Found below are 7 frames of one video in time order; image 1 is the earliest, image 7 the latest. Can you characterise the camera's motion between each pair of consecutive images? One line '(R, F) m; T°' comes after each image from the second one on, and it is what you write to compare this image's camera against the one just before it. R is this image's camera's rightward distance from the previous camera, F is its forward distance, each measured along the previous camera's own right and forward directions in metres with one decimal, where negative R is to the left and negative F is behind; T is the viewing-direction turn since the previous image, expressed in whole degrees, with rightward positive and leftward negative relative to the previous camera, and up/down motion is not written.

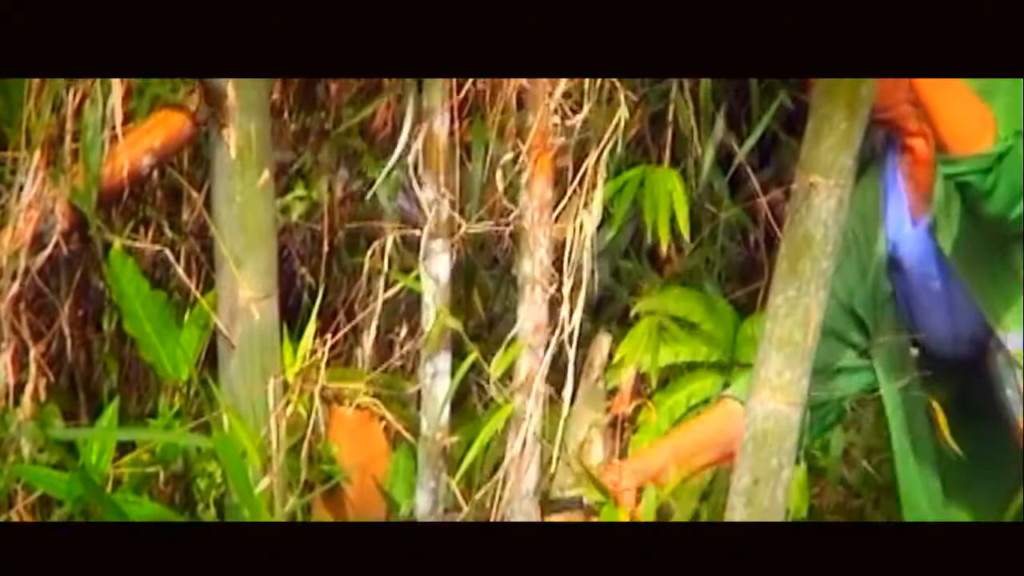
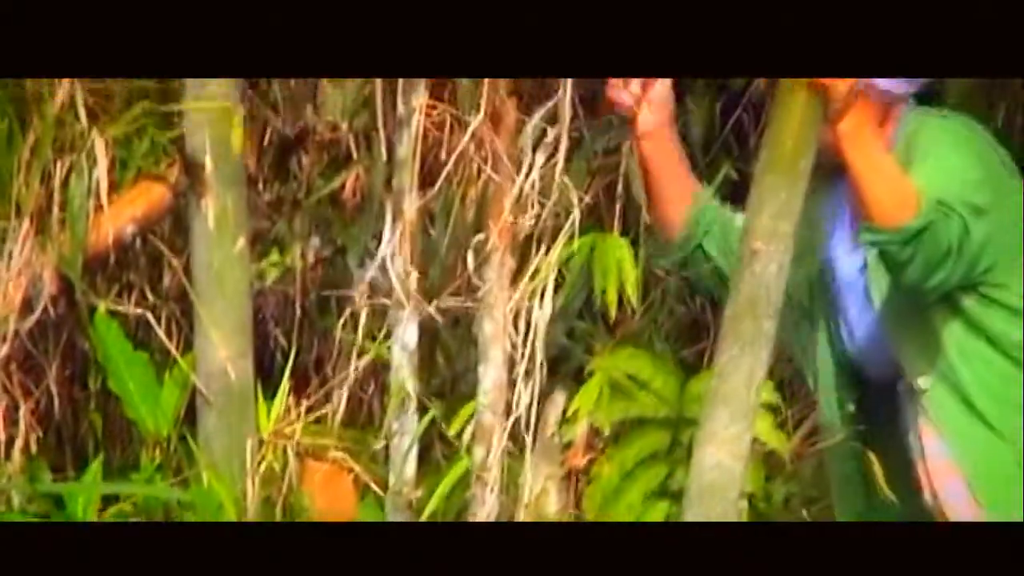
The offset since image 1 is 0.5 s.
(0.0, -0.1) m; +1°
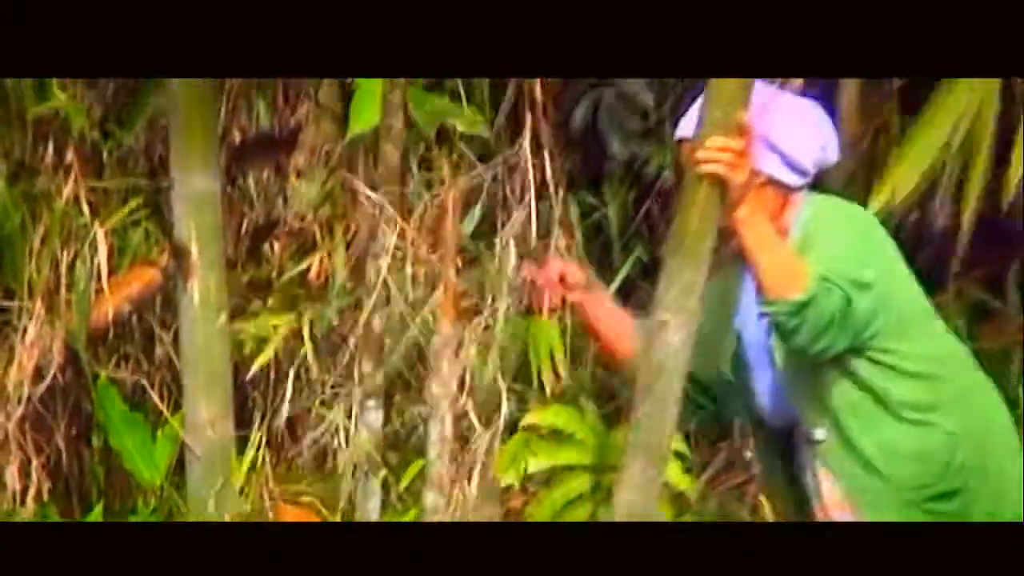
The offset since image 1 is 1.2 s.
(0.0, -0.3) m; 0°
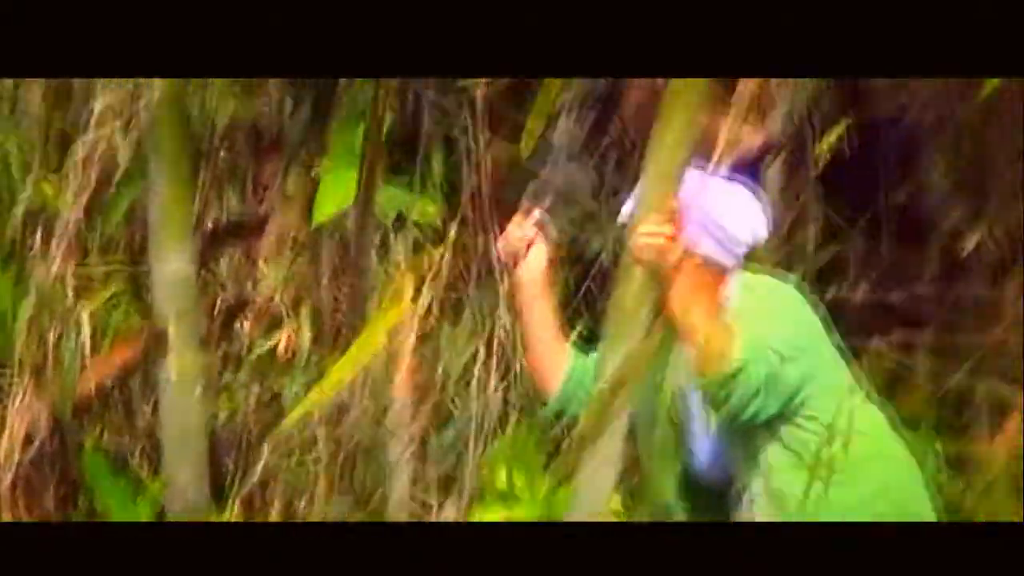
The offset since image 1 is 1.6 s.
(0.0, -0.2) m; 0°
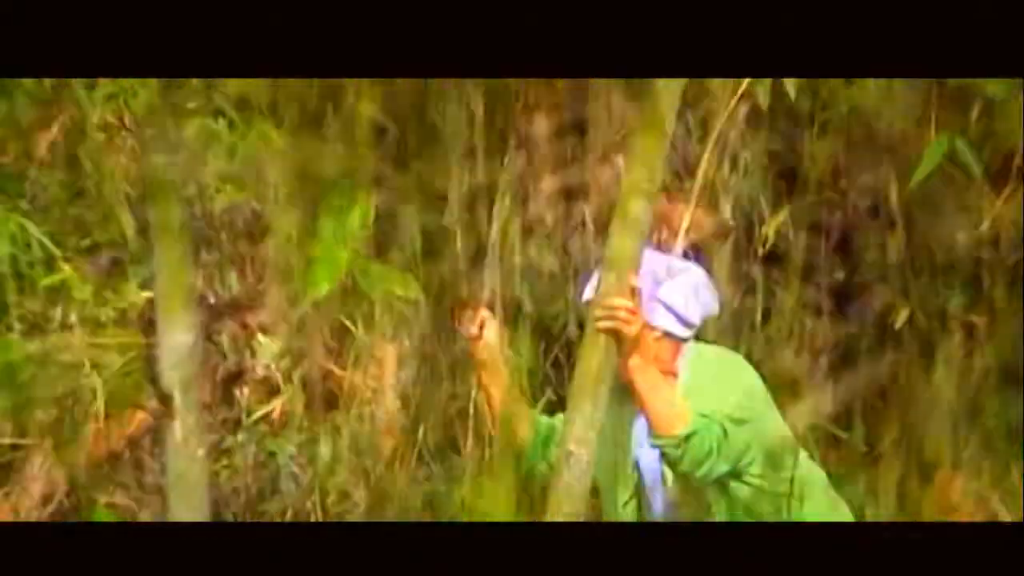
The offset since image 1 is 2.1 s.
(0.0, -0.2) m; 0°
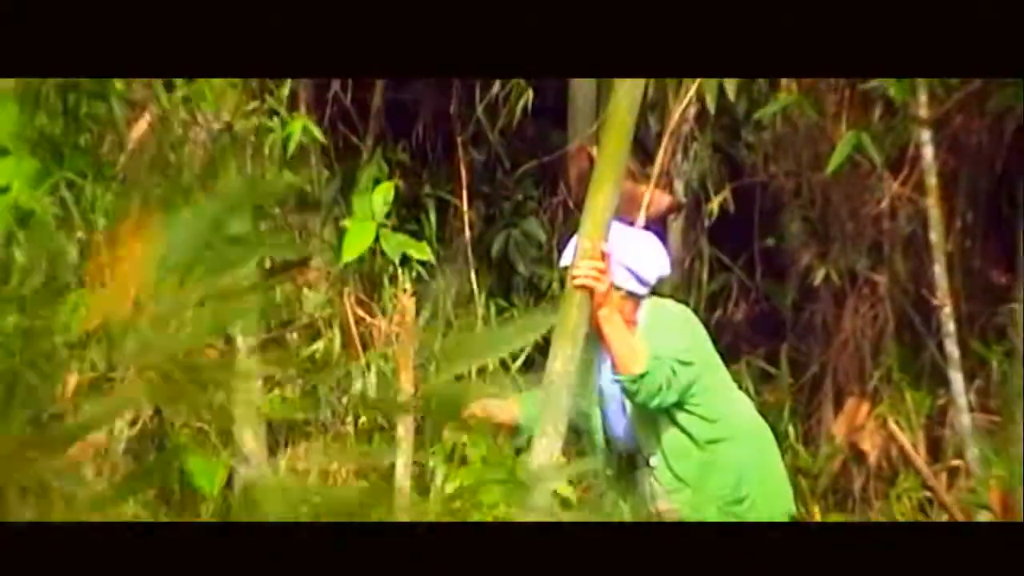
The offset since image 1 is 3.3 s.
(0.0, -0.6) m; -1°
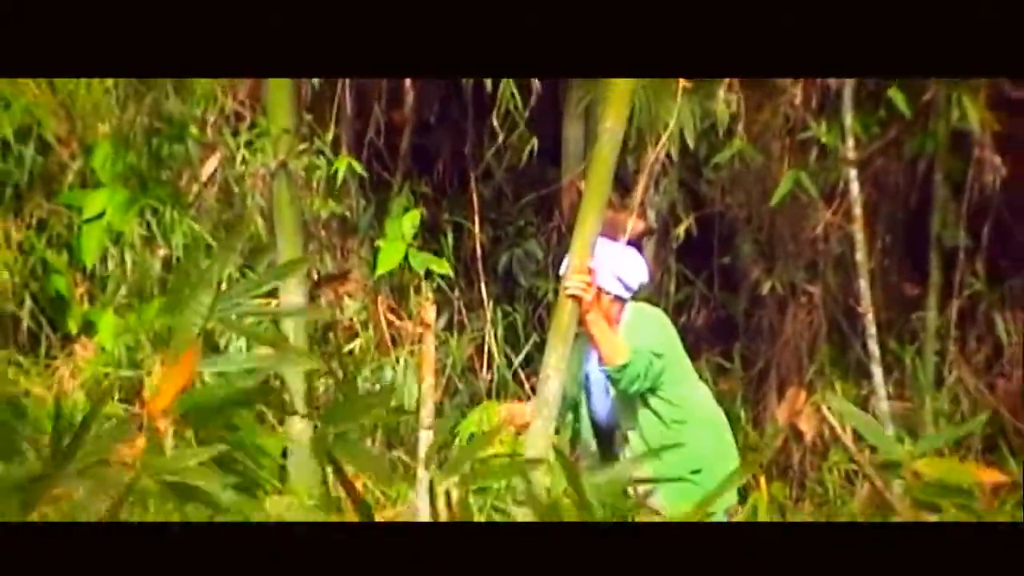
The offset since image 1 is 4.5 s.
(0.0, -0.7) m; 0°
